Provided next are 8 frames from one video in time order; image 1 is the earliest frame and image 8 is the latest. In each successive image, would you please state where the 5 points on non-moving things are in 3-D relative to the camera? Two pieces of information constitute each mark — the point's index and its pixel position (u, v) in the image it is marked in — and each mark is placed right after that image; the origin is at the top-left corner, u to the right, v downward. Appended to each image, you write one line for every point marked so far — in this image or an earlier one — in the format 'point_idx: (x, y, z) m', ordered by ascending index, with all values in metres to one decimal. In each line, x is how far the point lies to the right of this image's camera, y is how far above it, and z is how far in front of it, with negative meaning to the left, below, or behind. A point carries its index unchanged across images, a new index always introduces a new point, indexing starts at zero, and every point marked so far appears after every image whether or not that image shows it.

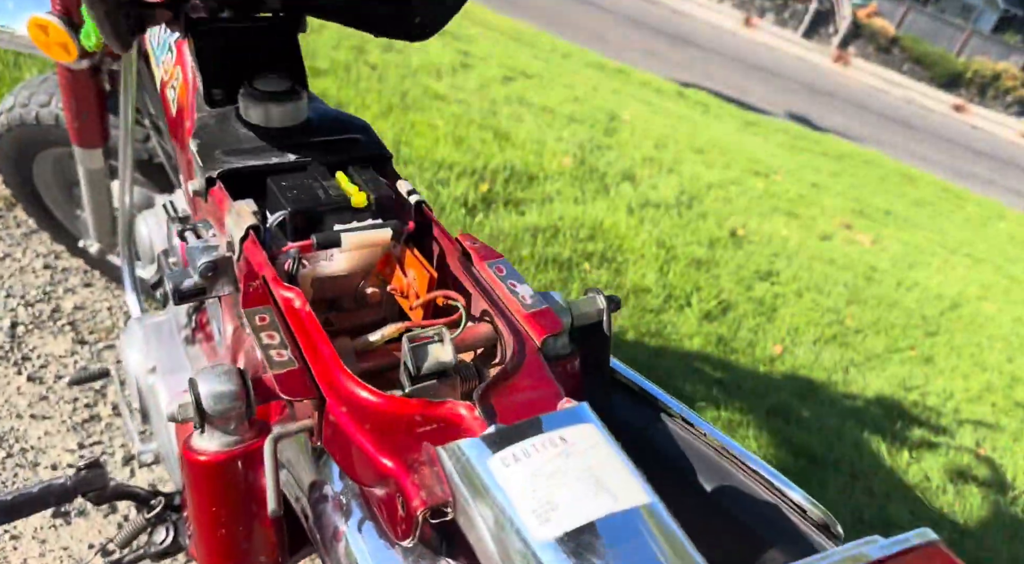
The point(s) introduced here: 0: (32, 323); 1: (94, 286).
0: (-1.5, -0.1, +2.3) m
1: (-1.4, 0.0, +2.5) m
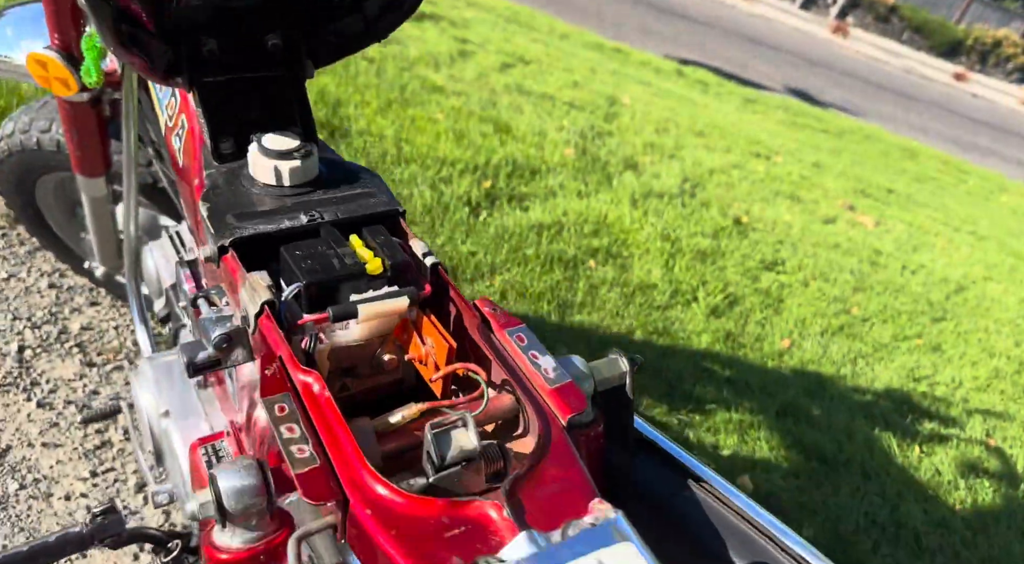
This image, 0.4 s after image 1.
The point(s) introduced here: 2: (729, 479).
0: (-1.4, -0.2, +2.3) m
1: (-1.4, -0.1, +2.5) m
2: (+0.7, -0.7, +2.5) m
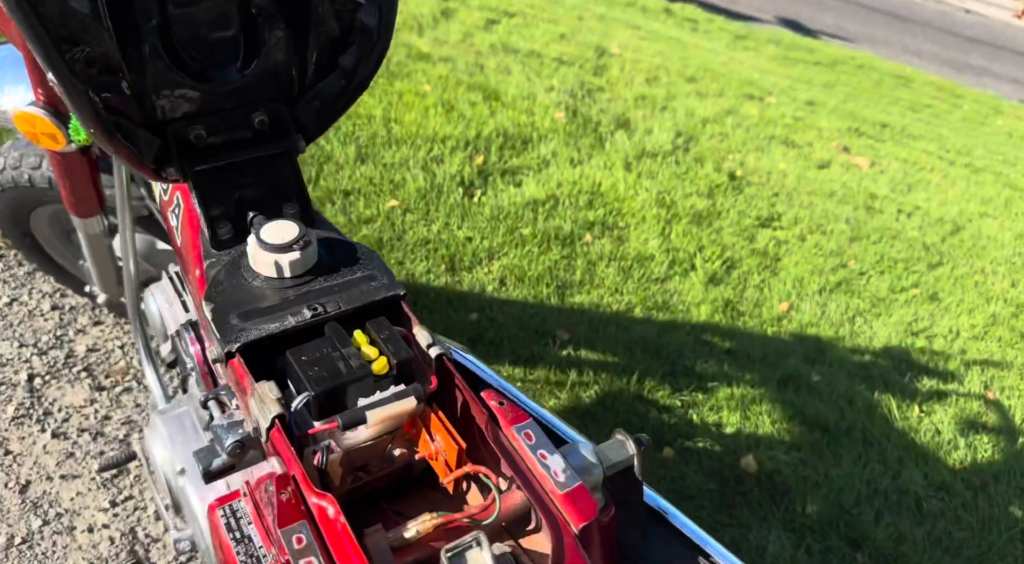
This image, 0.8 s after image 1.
0: (-1.4, -0.3, +2.3) m
1: (-1.4, -0.1, +2.5) m
2: (+0.8, -0.6, +2.6) m
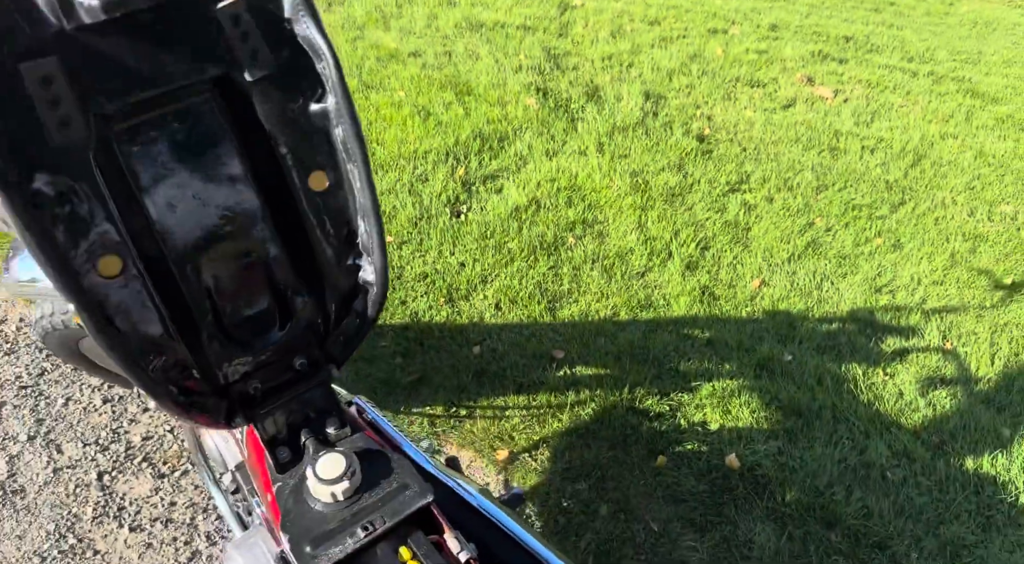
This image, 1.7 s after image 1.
0: (-1.4, -0.7, +2.6) m
1: (-1.4, -0.5, +2.8) m
2: (+0.8, -0.7, +2.9) m
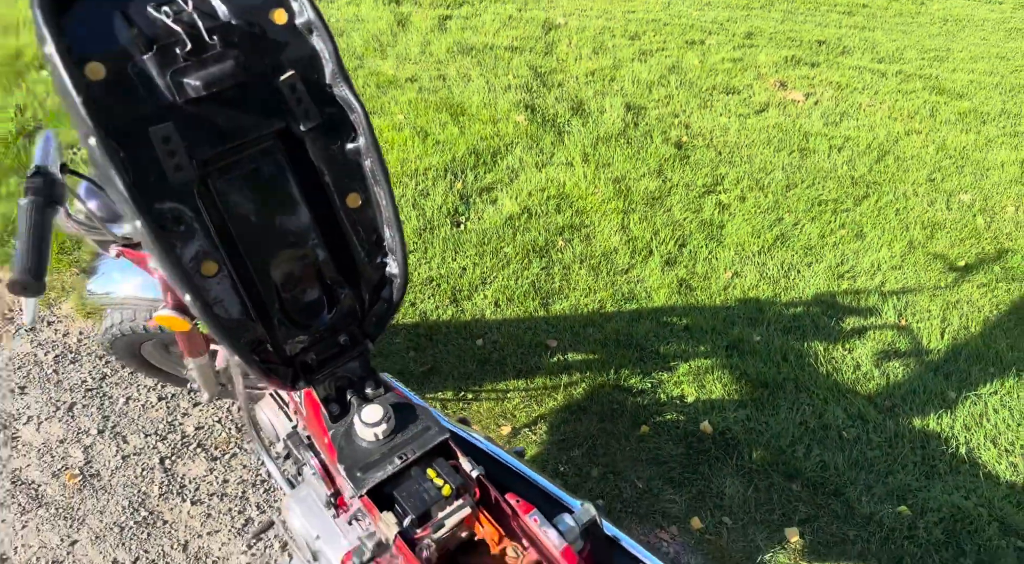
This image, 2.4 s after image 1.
0: (-1.4, -0.7, +3.0) m
1: (-1.4, -0.5, +3.2) m
2: (+0.8, -0.7, +3.4) m
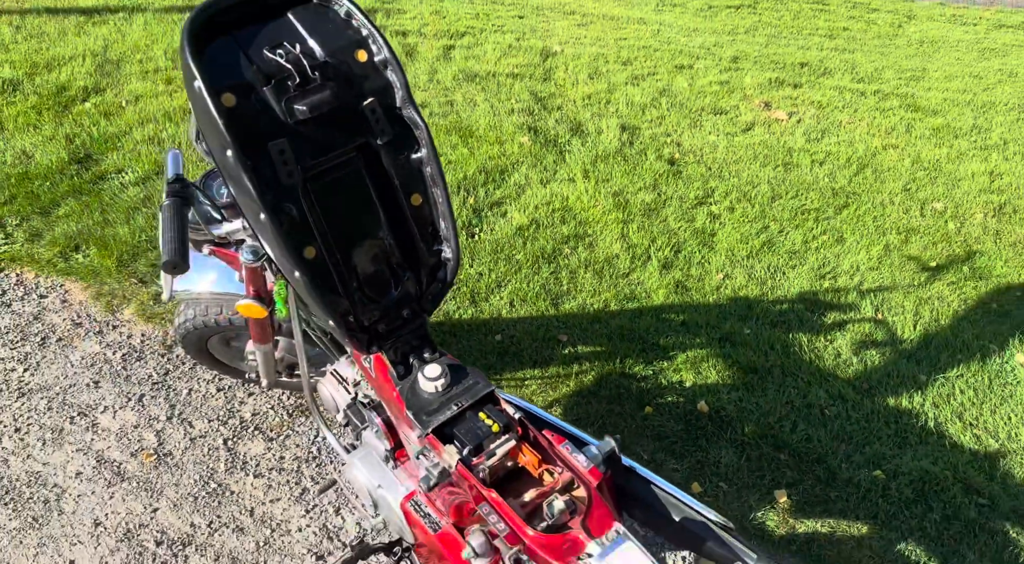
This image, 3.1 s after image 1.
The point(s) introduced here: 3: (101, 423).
0: (-1.3, -0.7, +3.4) m
1: (-1.3, -0.5, +3.6) m
2: (+0.9, -0.6, +3.8) m
3: (-1.9, -0.7, +3.4) m
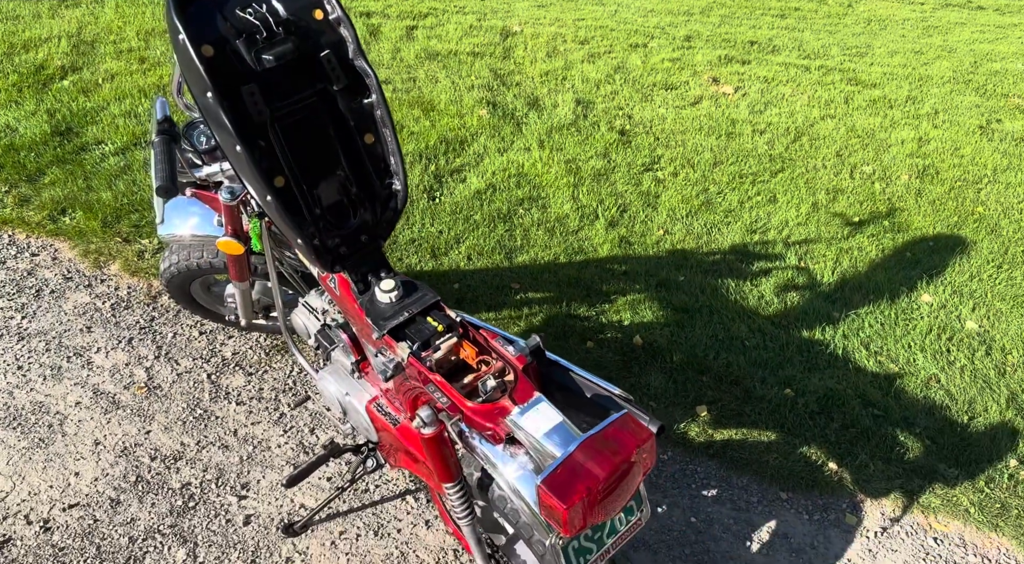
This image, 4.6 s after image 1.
0: (-1.5, -0.5, +3.8) m
1: (-1.5, -0.3, +4.0) m
2: (+0.7, -0.3, +4.2) m
3: (-2.2, -0.4, +3.8) m
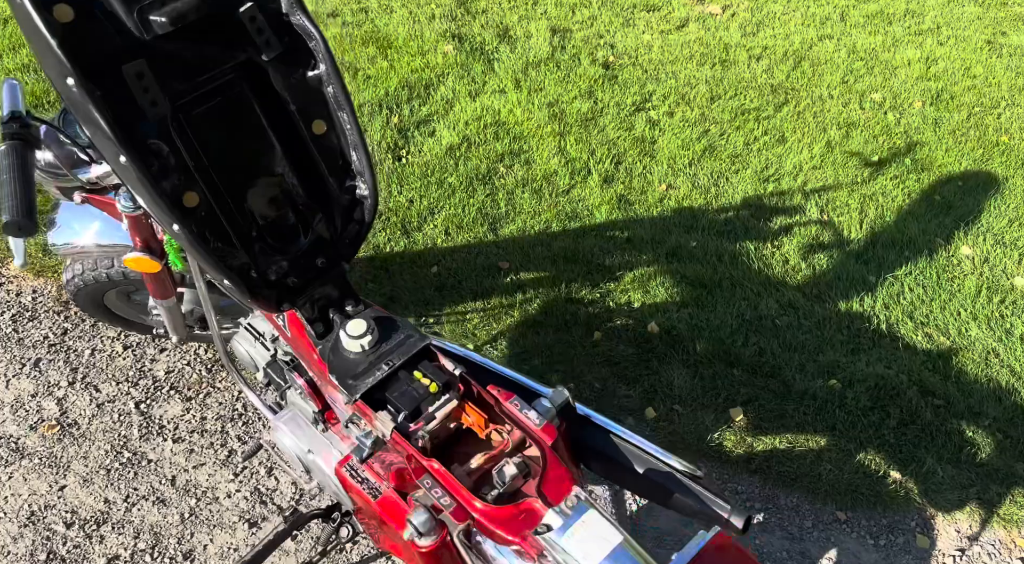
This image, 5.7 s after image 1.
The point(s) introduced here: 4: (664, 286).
0: (-1.5, -0.5, +3.1) m
1: (-1.5, -0.3, +3.3) m
2: (+0.6, -0.2, +3.6) m
3: (-2.2, -0.5, +3.0) m
4: (+0.8, 0.0, +3.8) m
